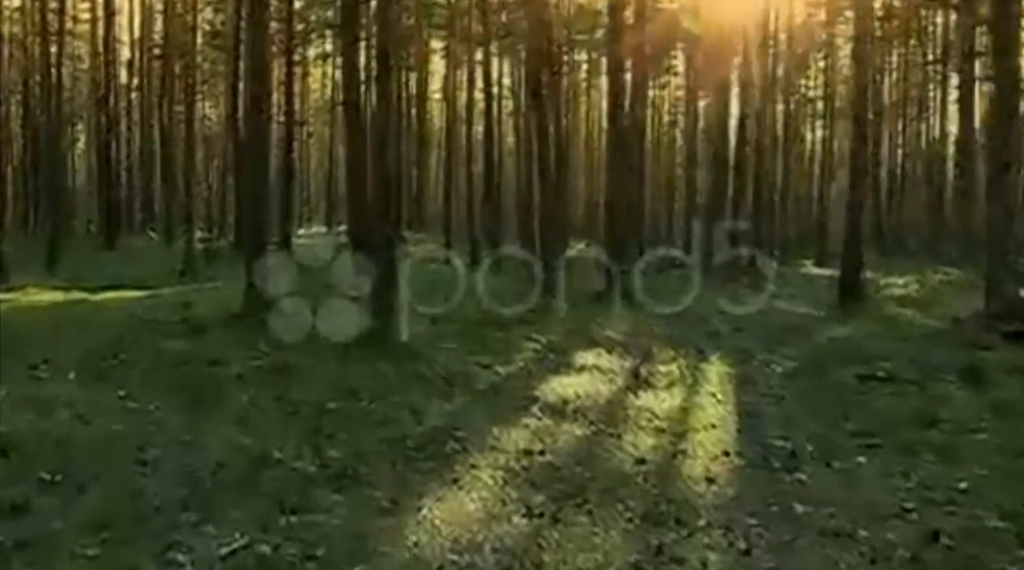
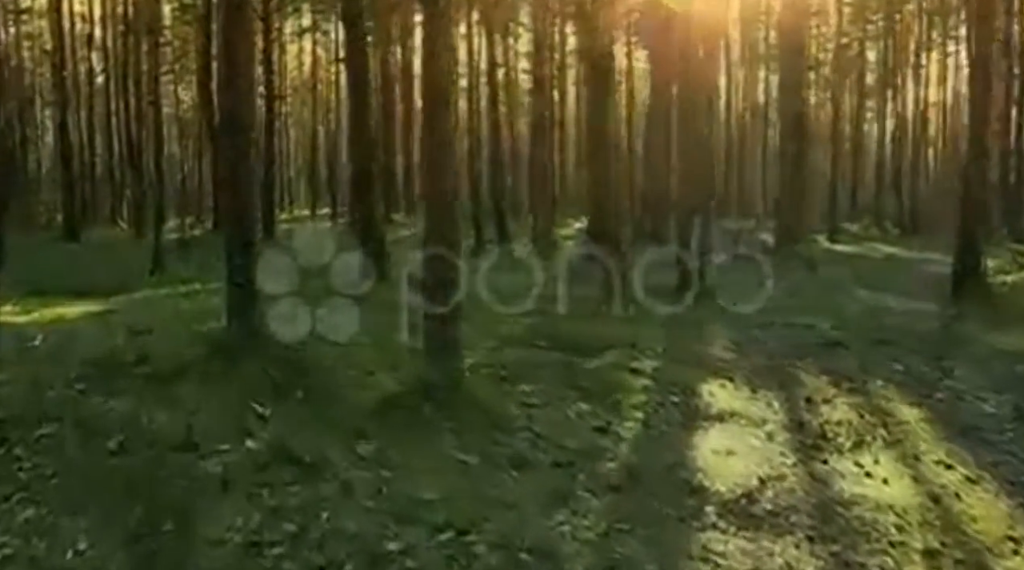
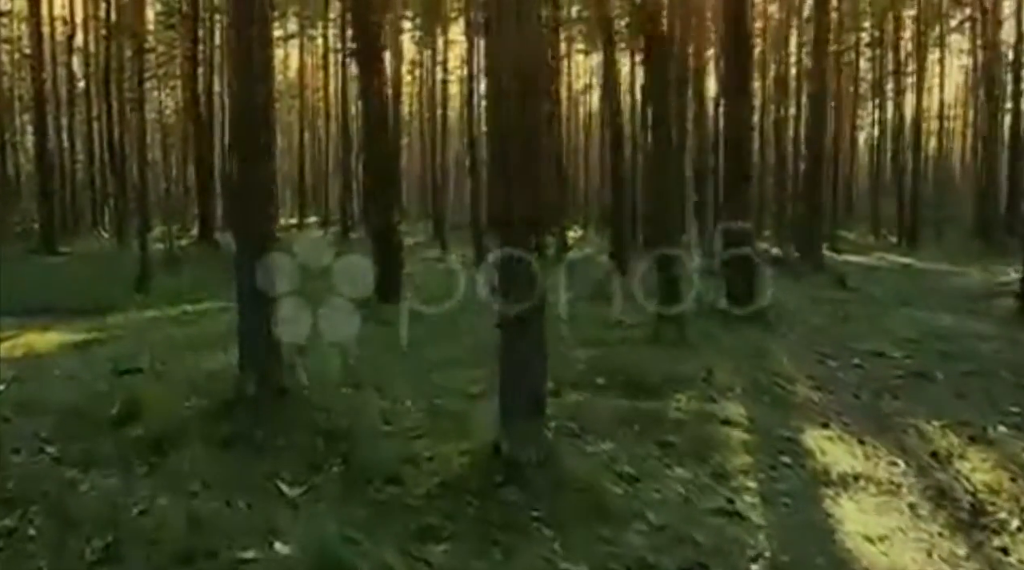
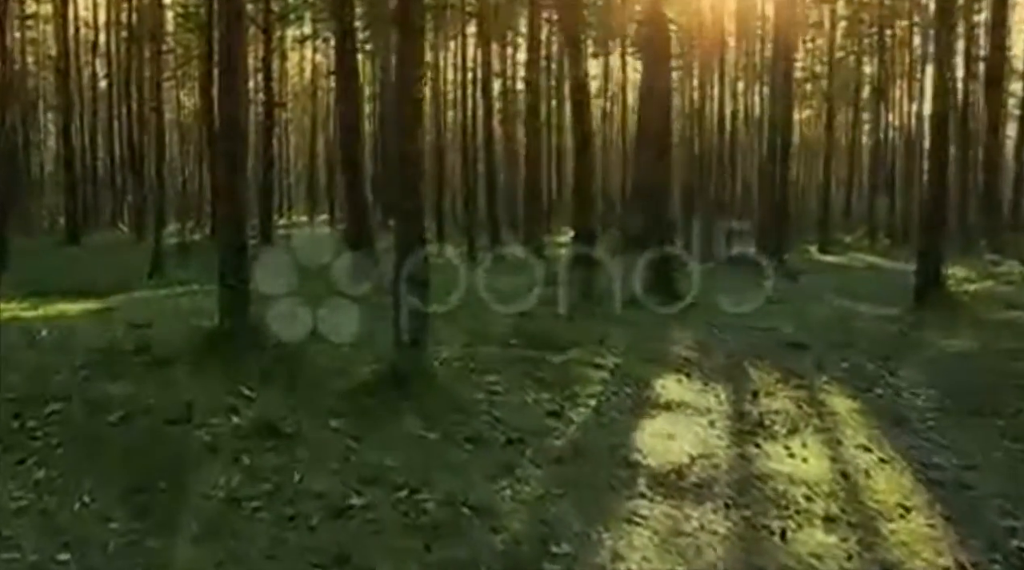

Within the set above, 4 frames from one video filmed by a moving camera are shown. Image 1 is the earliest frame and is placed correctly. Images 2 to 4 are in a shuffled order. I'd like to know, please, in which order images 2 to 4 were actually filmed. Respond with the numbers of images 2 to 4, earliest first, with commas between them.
4, 2, 3
